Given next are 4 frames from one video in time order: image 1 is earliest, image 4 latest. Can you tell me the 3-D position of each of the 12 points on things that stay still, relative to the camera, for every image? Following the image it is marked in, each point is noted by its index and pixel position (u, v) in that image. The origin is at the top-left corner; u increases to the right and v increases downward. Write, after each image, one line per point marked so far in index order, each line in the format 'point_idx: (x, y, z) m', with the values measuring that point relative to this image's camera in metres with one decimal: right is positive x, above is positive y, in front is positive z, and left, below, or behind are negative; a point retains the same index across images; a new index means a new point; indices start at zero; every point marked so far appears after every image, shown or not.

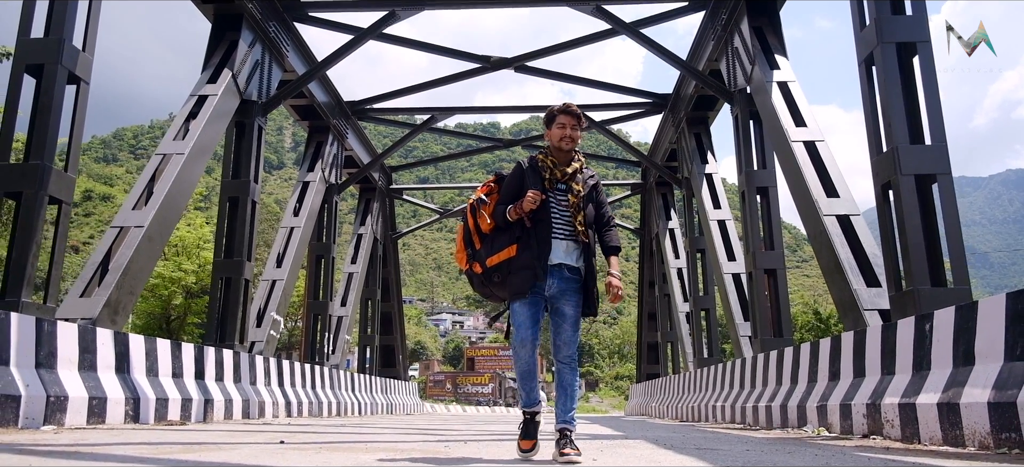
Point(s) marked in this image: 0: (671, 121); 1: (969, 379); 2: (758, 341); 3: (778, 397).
0: (+2.9, +2.0, +14.8) m
1: (+2.3, -0.7, +4.2) m
2: (+3.0, -1.3, +9.9) m
3: (+2.6, -1.6, +7.9) m
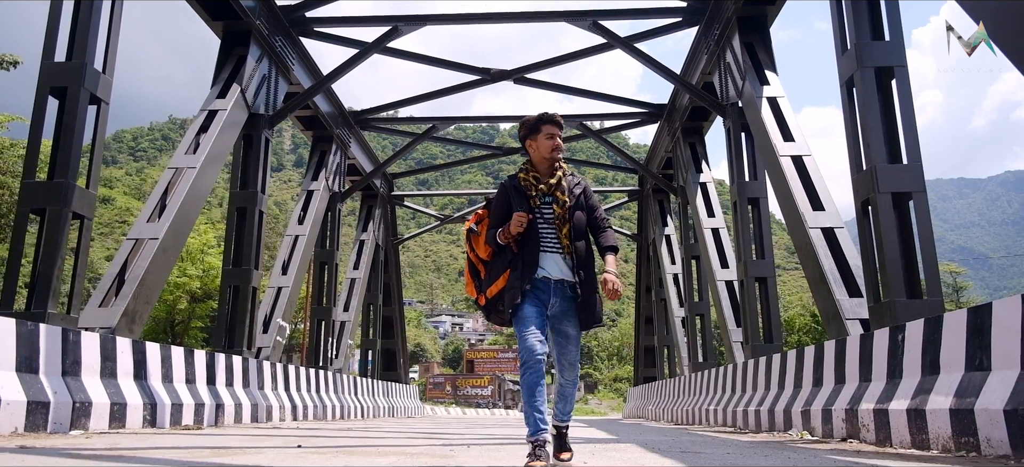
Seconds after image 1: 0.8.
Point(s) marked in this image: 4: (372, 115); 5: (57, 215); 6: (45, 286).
0: (+2.9, +1.9, +15.1) m
1: (+2.3, -0.8, +4.5) m
2: (+2.9, -1.4, +10.2) m
3: (+2.6, -1.7, +8.3) m
4: (-2.6, +2.2, +15.5) m
5: (-3.5, +0.1, +6.3) m
6: (-3.6, -0.4, +6.2) m
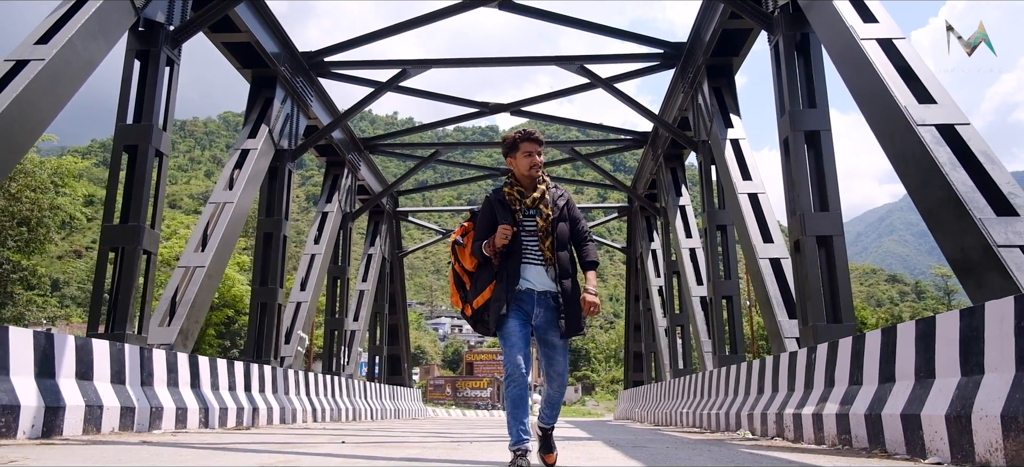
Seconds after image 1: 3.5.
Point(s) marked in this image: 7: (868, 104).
0: (+2.8, +1.6, +16.4) m
1: (+2.3, -1.2, +5.8) m
2: (+2.9, -1.7, +11.5) m
3: (+2.5, -2.0, +9.6) m
4: (-2.7, +1.9, +16.8) m
5: (-3.5, -0.2, +7.6) m
6: (-3.6, -0.7, +7.6) m
7: (+2.5, +0.9, +5.8) m
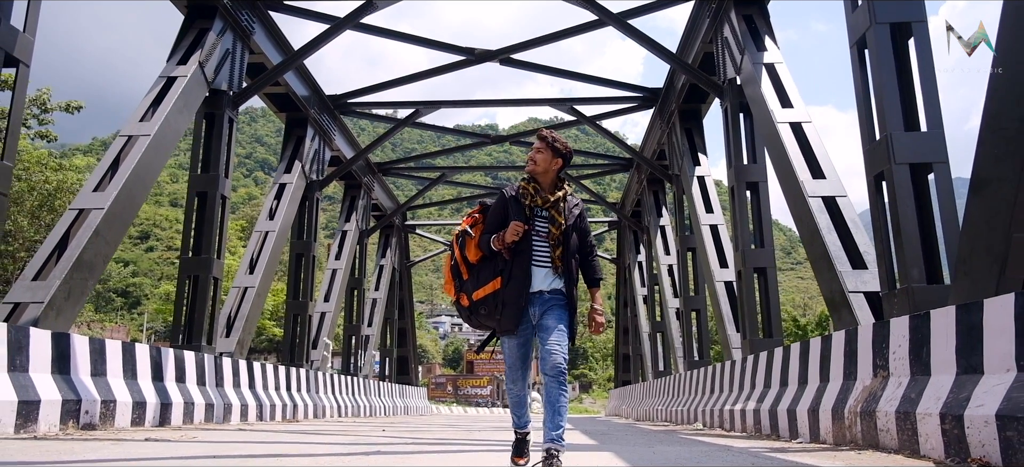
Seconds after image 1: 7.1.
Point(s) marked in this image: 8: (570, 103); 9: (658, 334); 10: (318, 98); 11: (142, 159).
0: (+2.8, +1.2, +18.3) m
1: (+2.2, -1.5, +7.7) m
2: (+2.9, -2.1, +13.4) m
3: (+2.5, -2.4, +11.4) m
4: (-2.7, +1.6, +18.6) m
5: (-3.5, -0.5, +9.4) m
6: (-3.6, -1.1, +9.4) m
7: (+2.5, +0.6, +7.7) m
8: (+1.0, +2.3, +14.4) m
9: (+3.2, -2.2, +18.1) m
10: (-3.3, +2.3, +14.1) m
11: (-3.5, +0.7, +7.9) m
